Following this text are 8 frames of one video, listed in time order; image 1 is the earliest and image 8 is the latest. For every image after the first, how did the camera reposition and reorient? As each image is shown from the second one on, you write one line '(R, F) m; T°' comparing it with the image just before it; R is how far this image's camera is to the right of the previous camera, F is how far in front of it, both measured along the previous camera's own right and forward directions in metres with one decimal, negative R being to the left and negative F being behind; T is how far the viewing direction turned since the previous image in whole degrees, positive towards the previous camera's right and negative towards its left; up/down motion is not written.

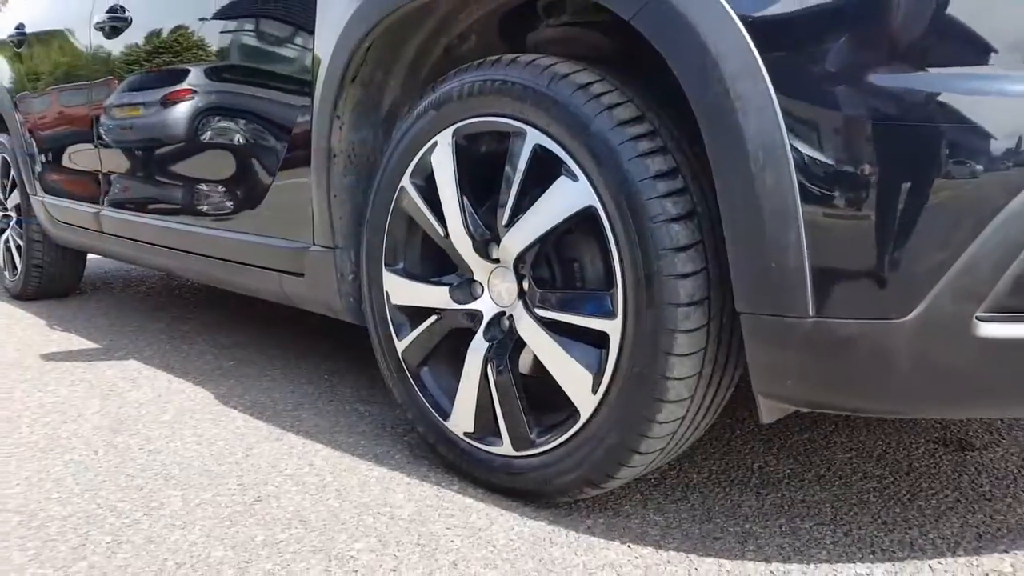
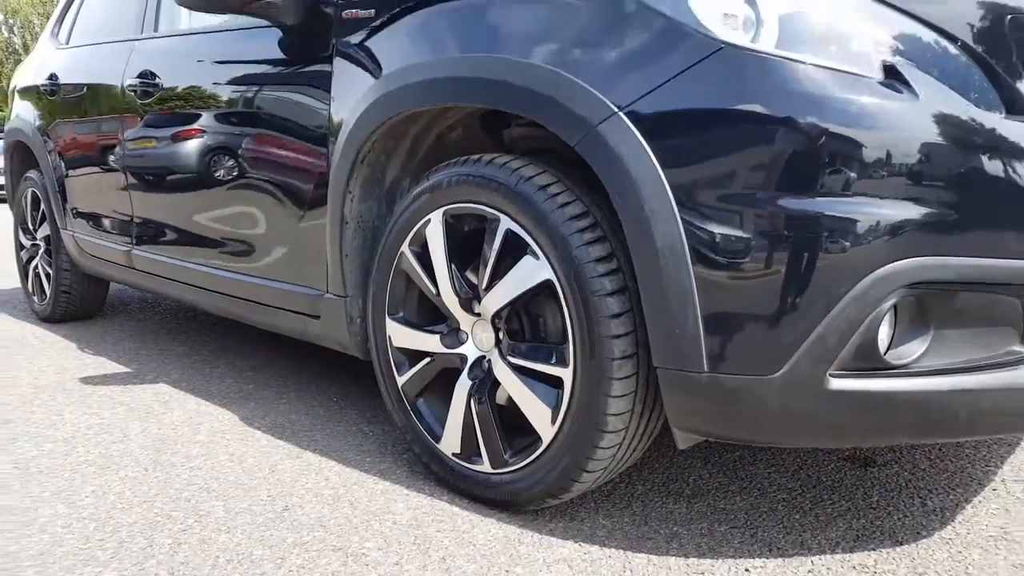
(0.0, -0.4) m; 0°
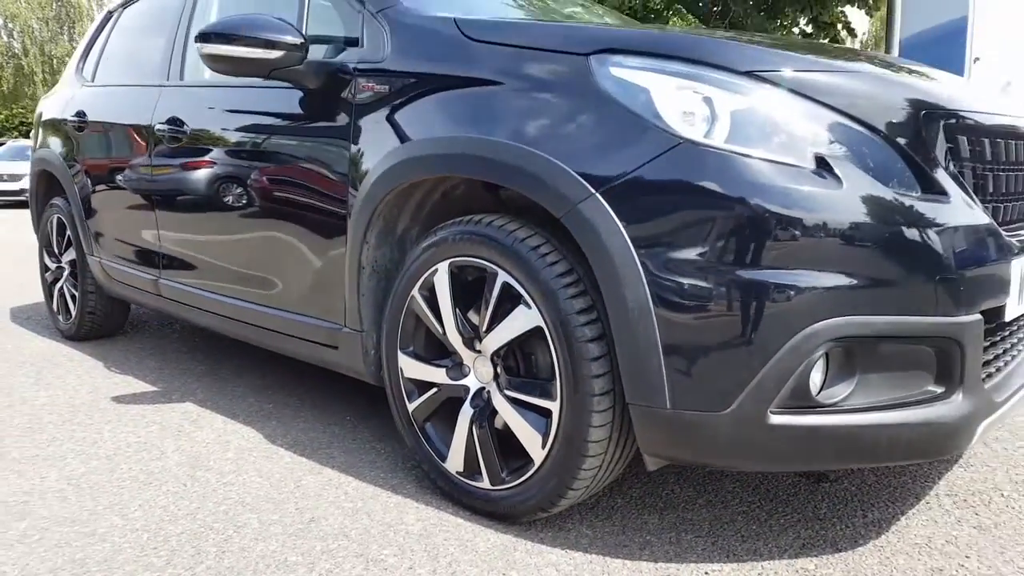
(0.0, -0.3) m; 0°
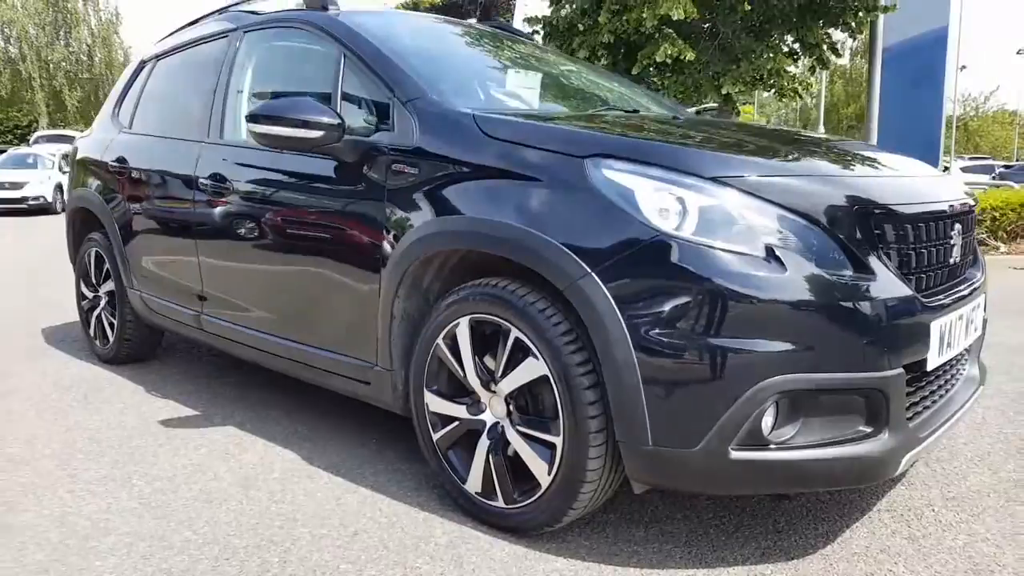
(0.0, -0.4) m; 0°
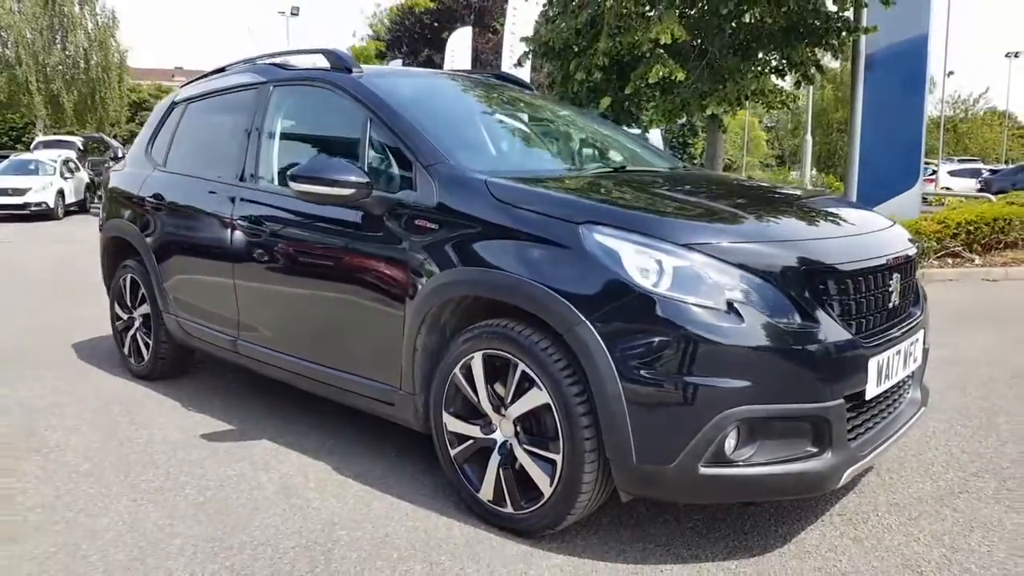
(0.0, -0.5) m; 0°
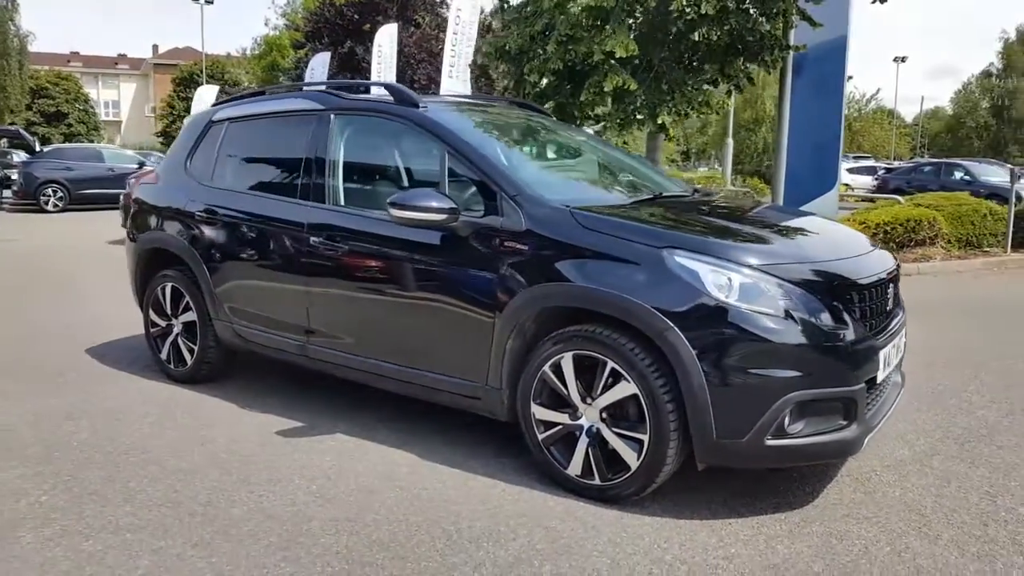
(-0.8, -0.6) m; +6°
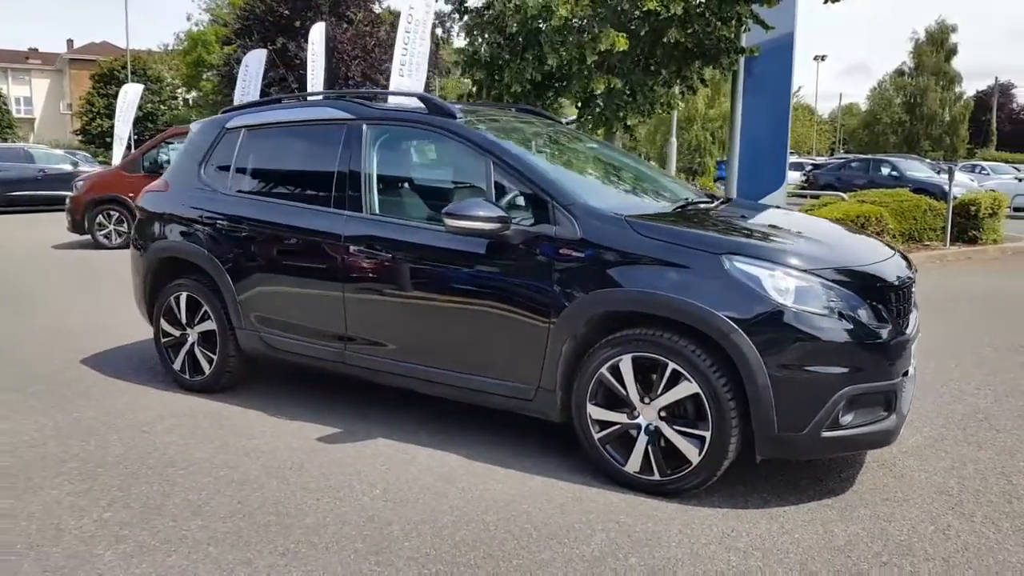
(-0.6, -0.1) m; +5°
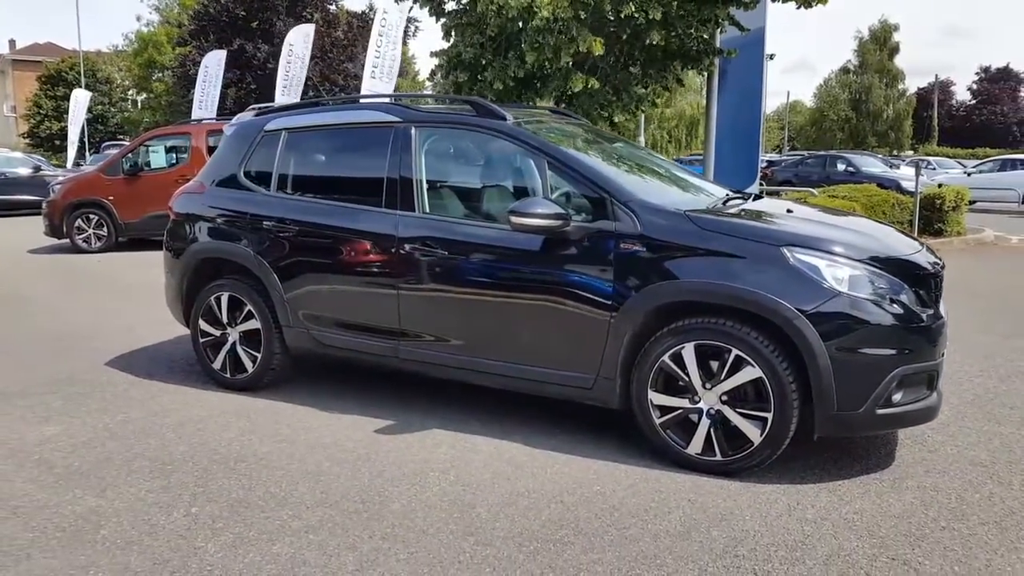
(-0.5, -0.2) m; +3°
